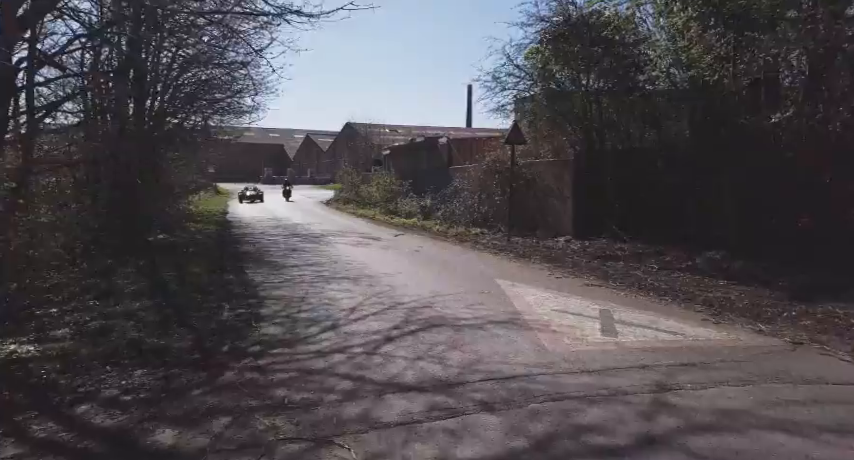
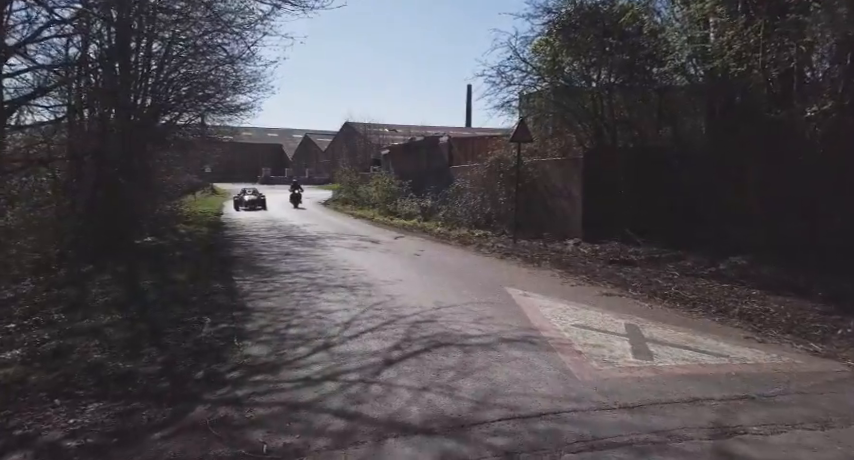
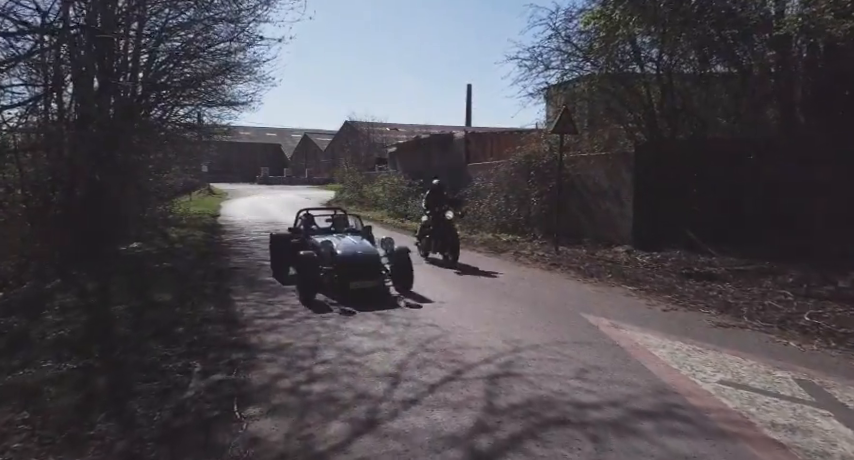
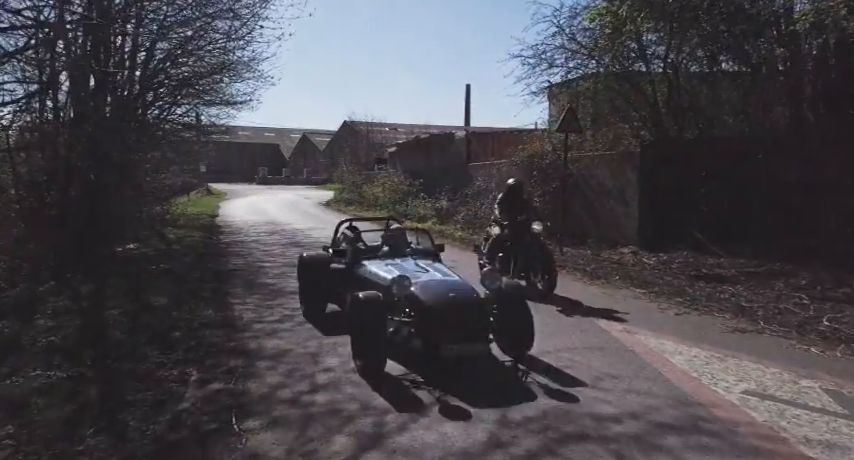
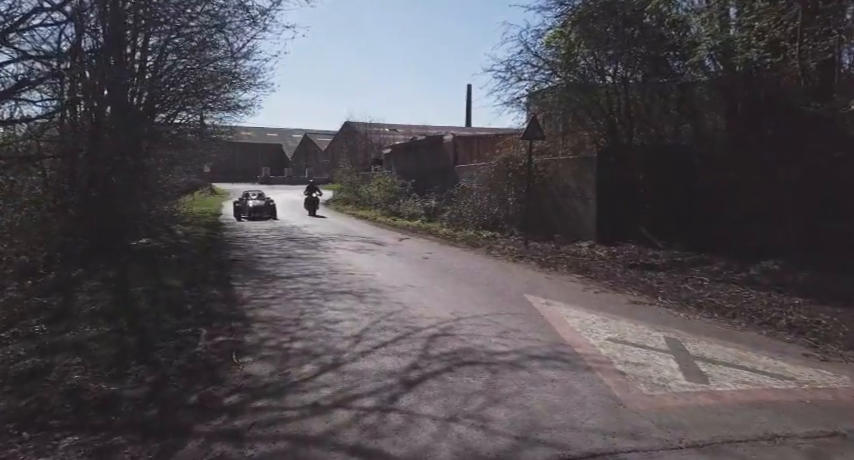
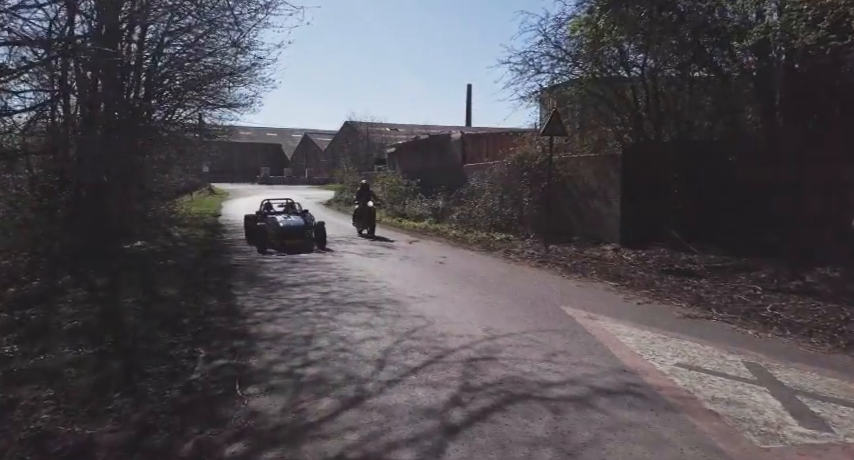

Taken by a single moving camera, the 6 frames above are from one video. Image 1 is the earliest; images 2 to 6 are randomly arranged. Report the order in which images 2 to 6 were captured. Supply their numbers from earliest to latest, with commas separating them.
2, 5, 6, 3, 4
